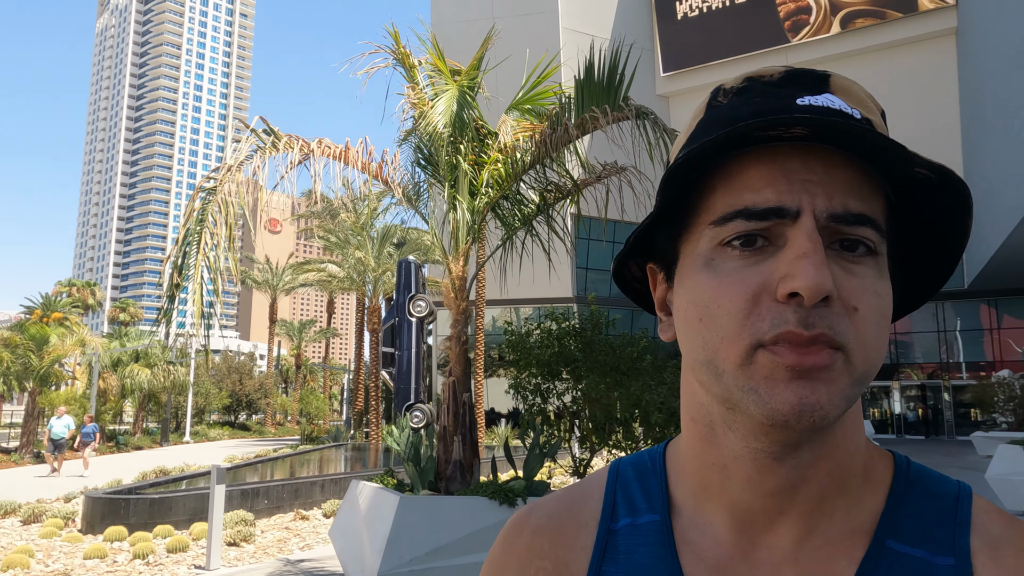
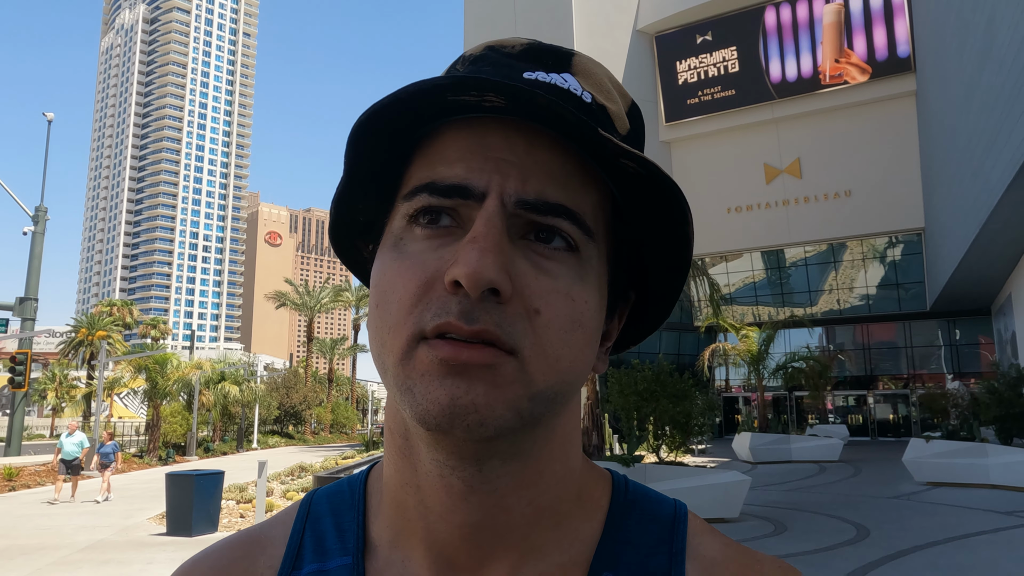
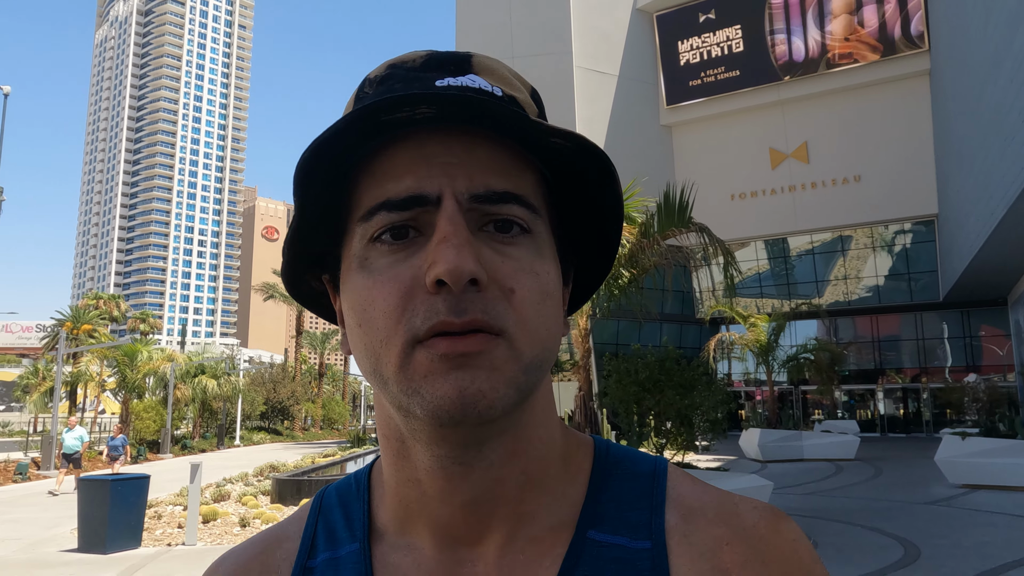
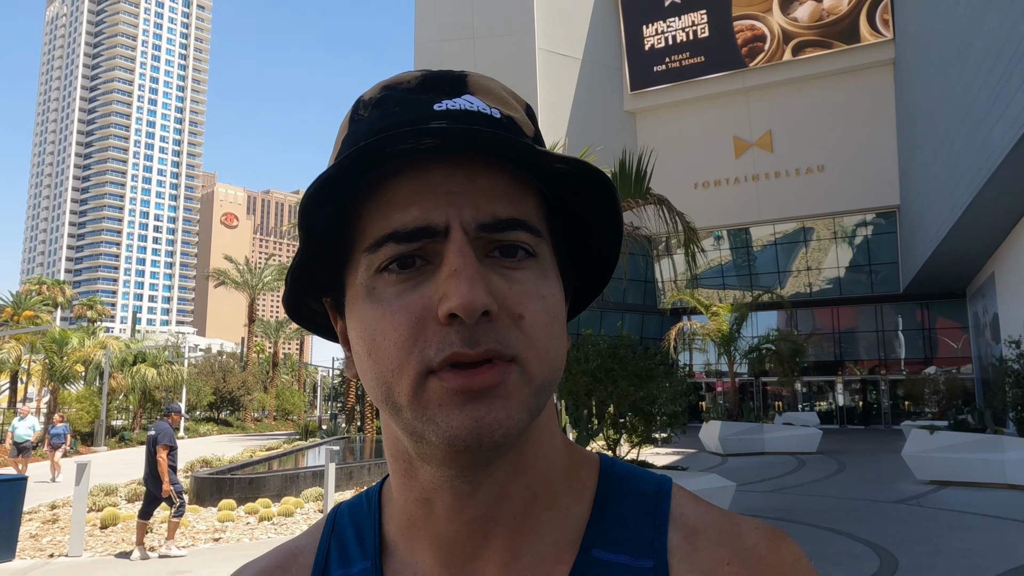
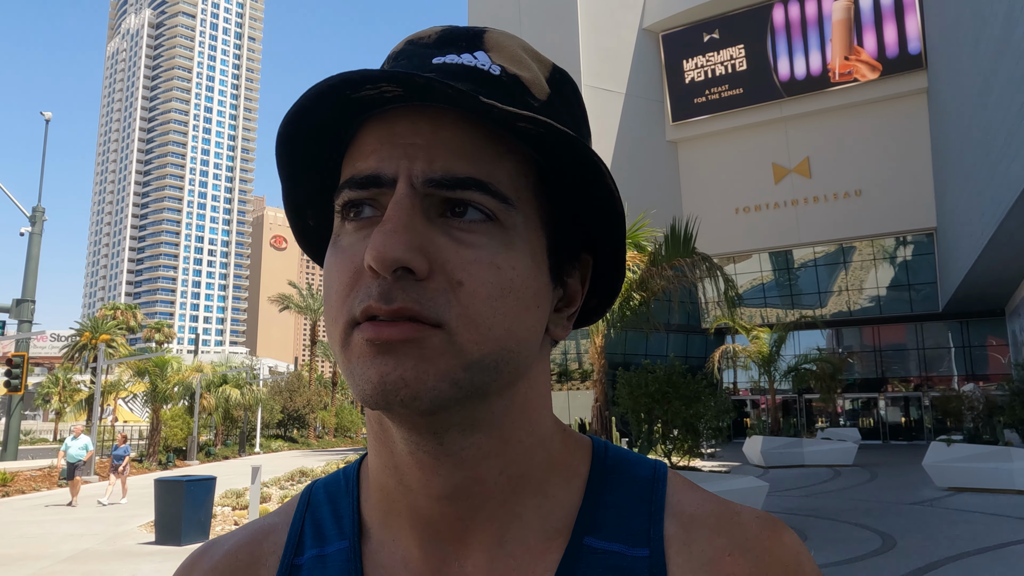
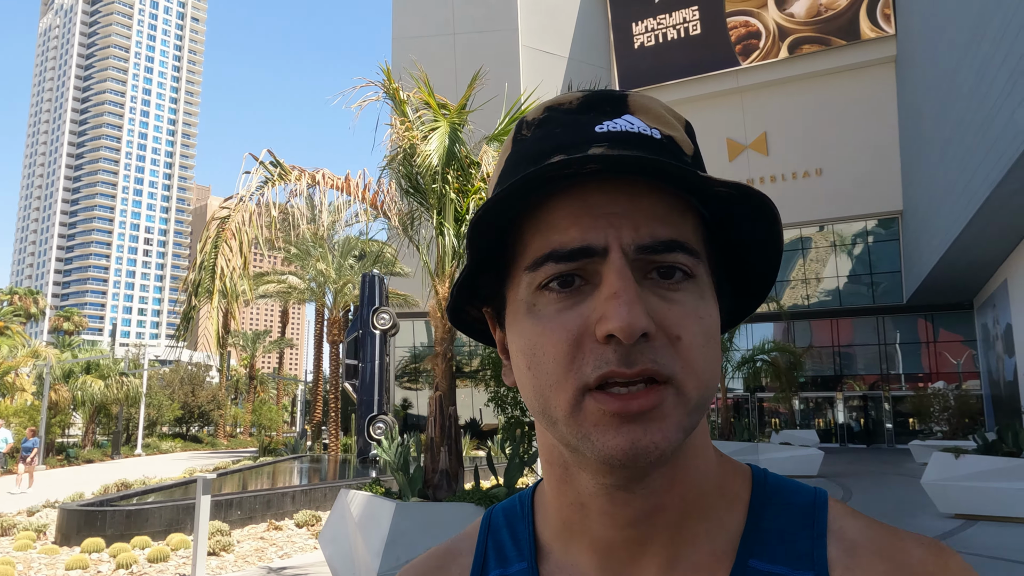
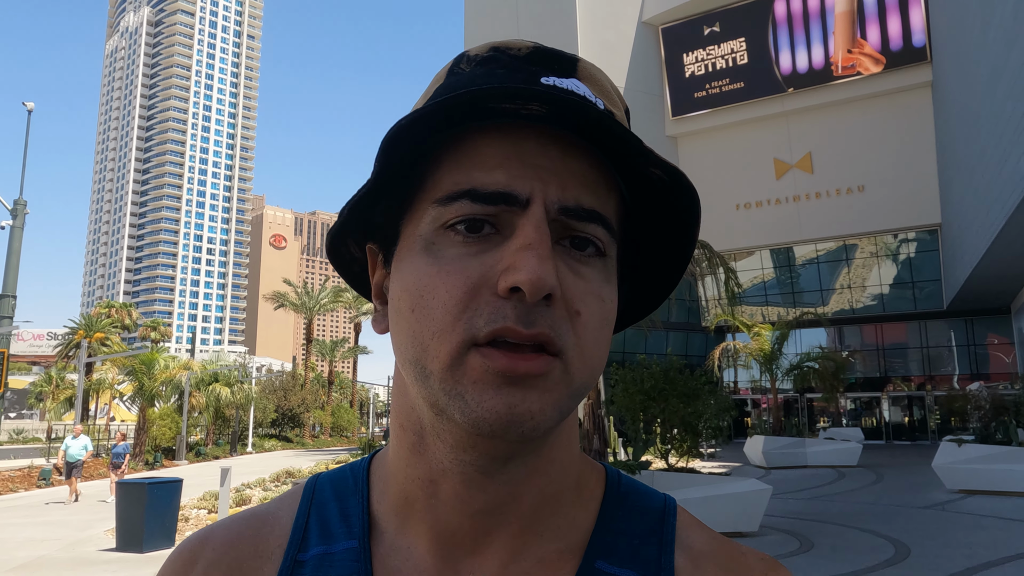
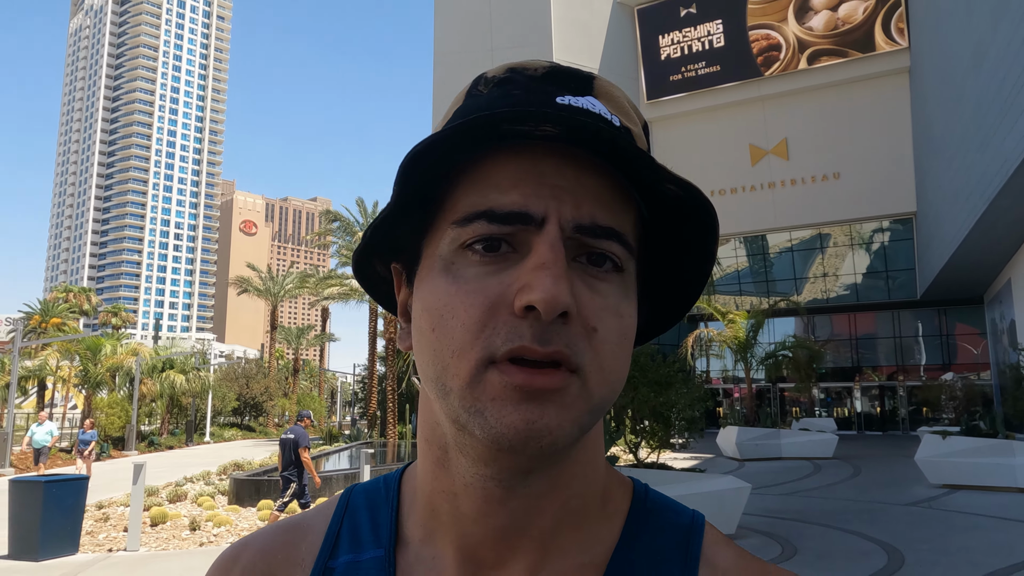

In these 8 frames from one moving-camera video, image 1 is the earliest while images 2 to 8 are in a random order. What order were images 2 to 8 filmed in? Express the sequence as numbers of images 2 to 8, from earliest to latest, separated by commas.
6, 4, 8, 3, 7, 5, 2
